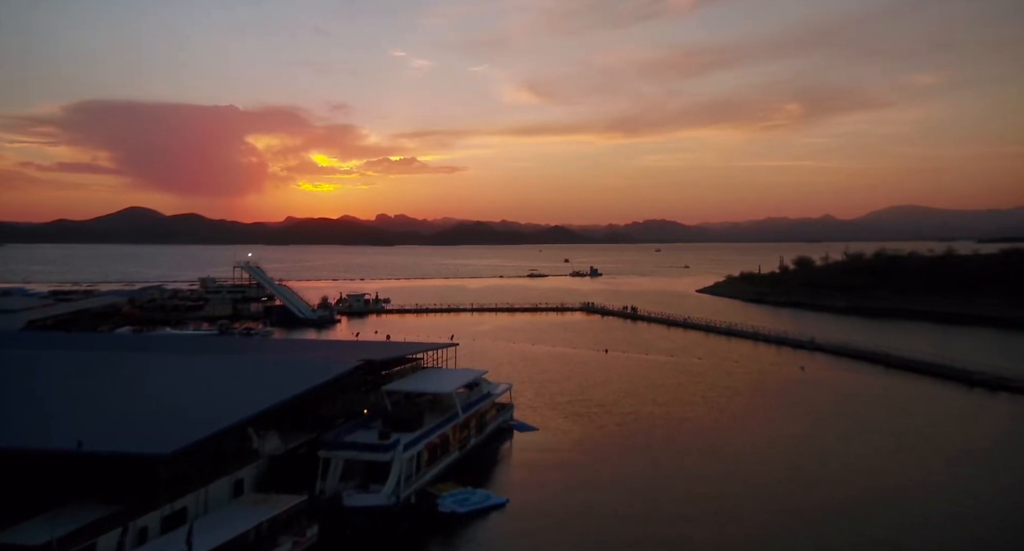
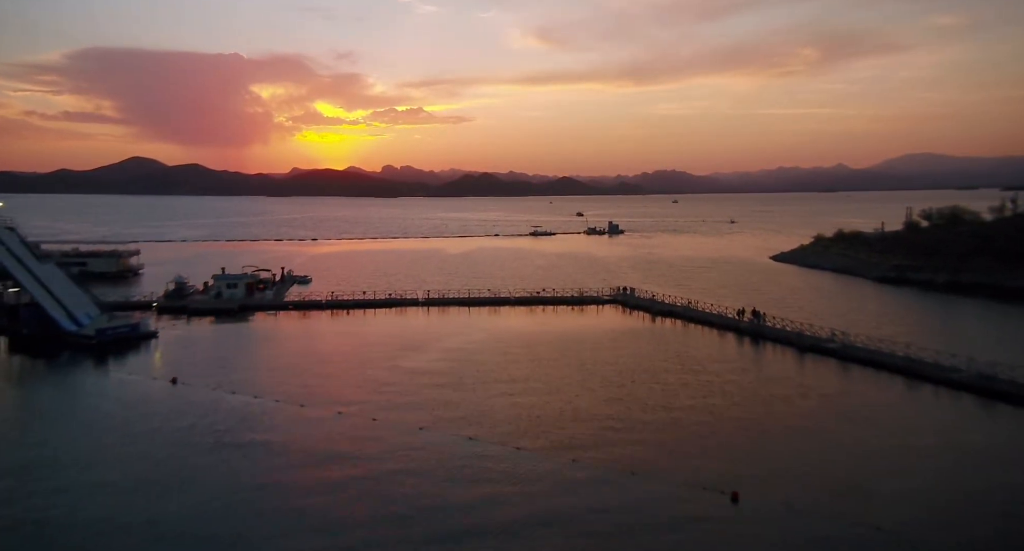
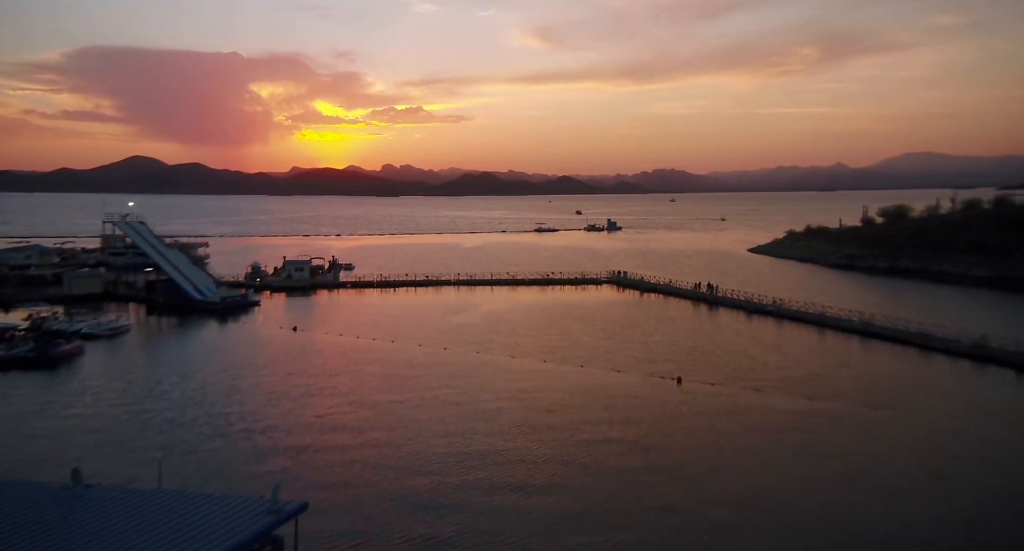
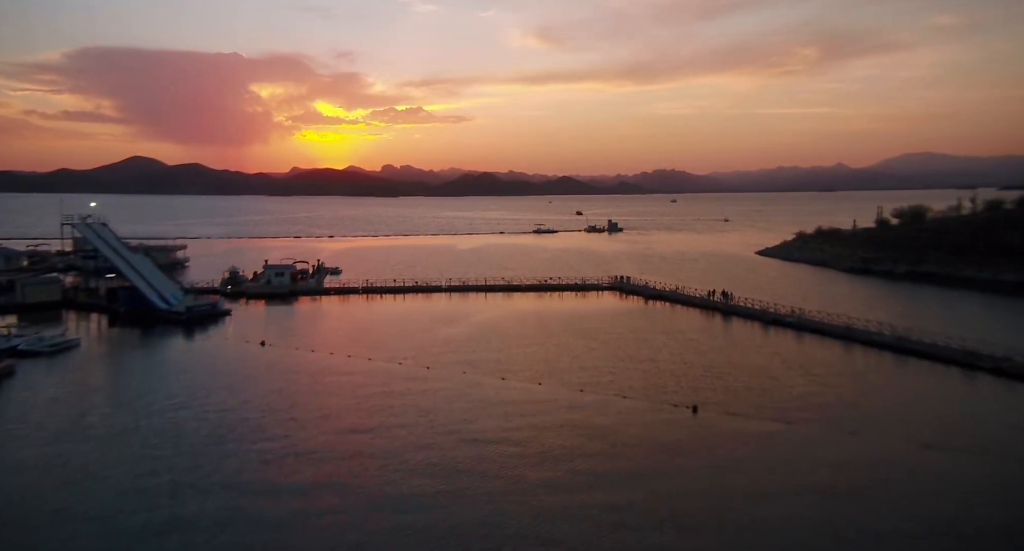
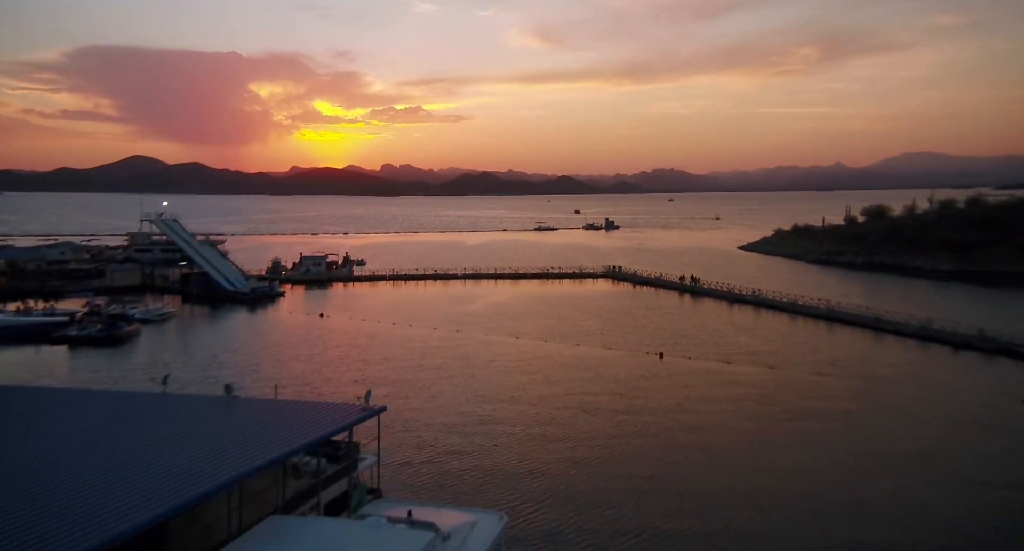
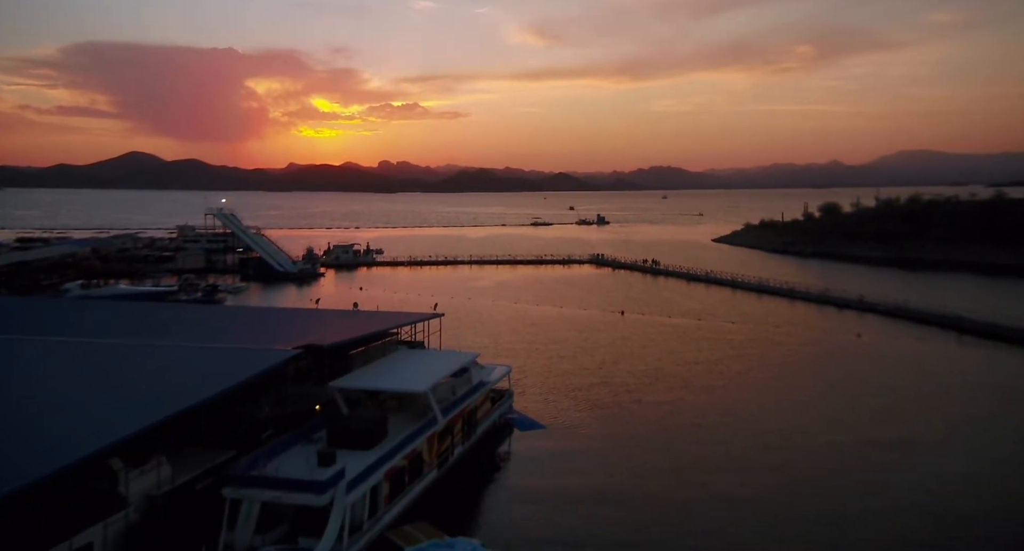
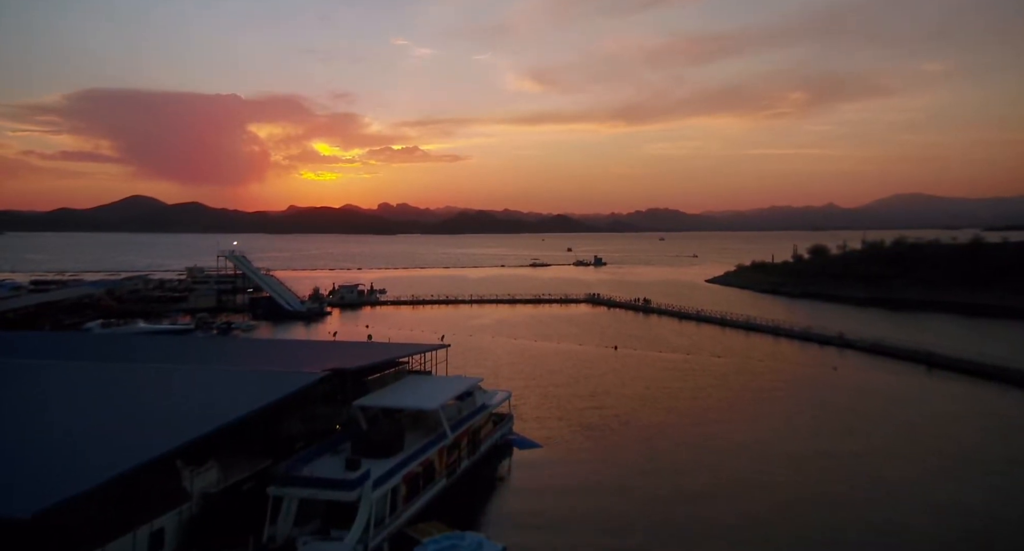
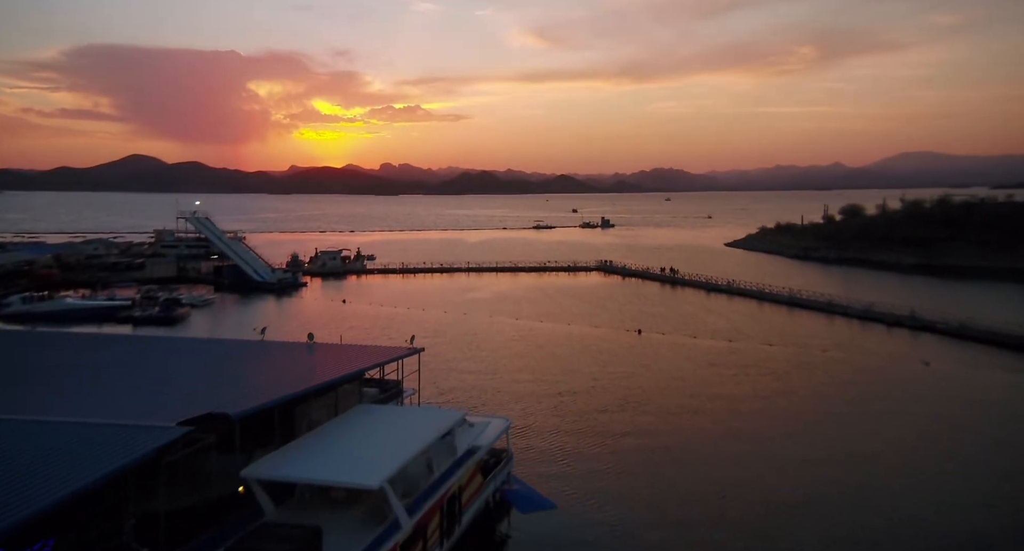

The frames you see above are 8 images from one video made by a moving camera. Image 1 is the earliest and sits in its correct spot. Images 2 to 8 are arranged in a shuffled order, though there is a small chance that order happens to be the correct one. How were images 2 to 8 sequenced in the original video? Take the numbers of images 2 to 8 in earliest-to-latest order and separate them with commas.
7, 6, 8, 5, 3, 4, 2
